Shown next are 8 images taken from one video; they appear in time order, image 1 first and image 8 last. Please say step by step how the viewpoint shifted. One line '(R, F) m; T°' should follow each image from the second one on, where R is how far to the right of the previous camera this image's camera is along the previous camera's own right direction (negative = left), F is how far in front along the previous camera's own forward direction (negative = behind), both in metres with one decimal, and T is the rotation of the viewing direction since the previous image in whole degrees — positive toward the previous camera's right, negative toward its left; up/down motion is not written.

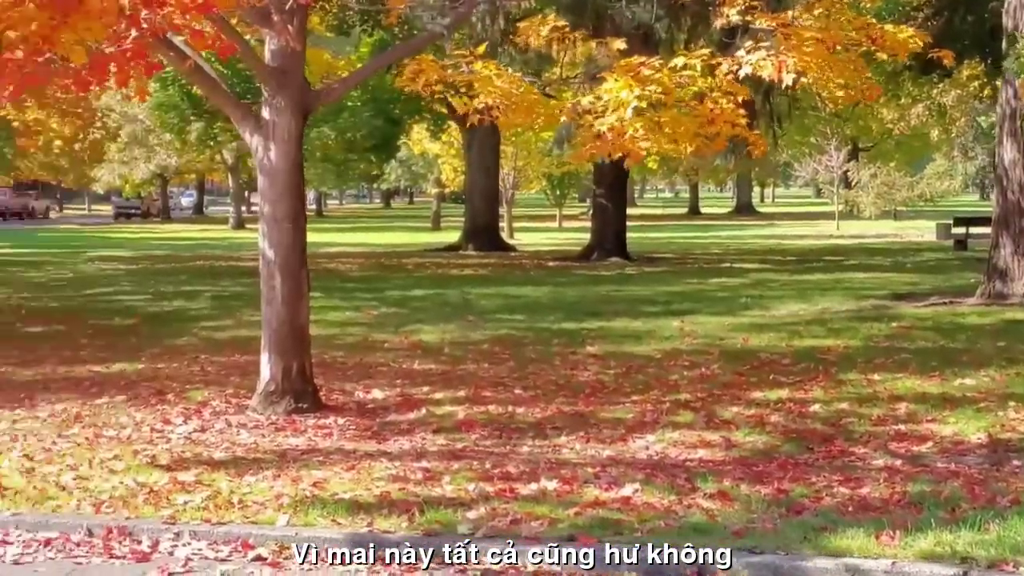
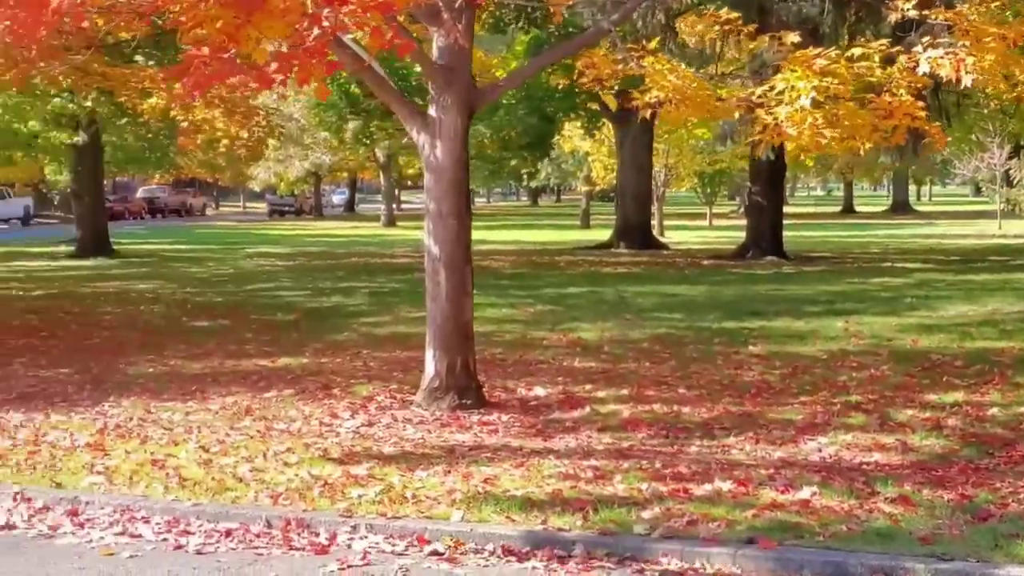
(-0.1, 0.0) m; -6°
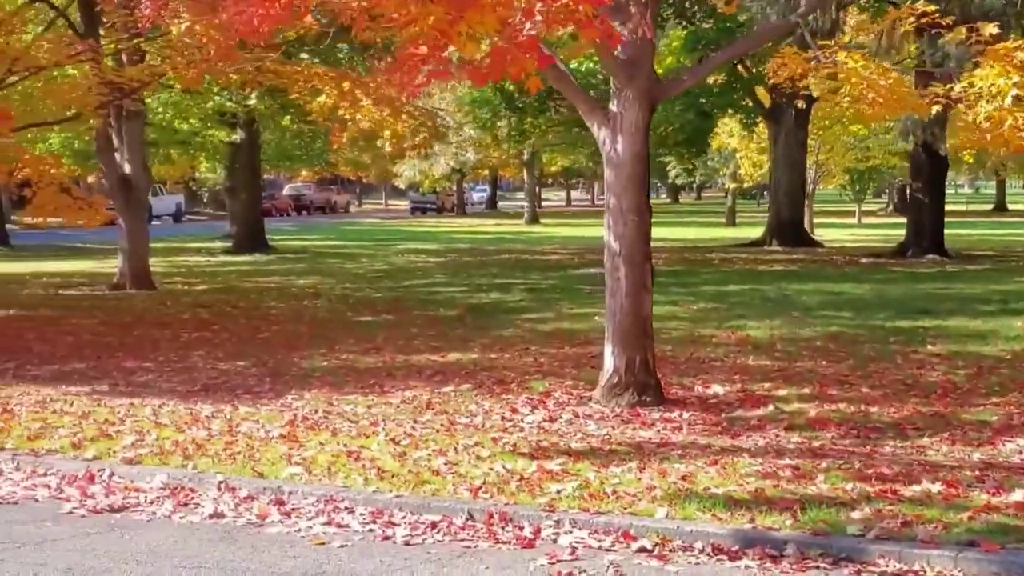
(-0.2, 0.0) m; -5°
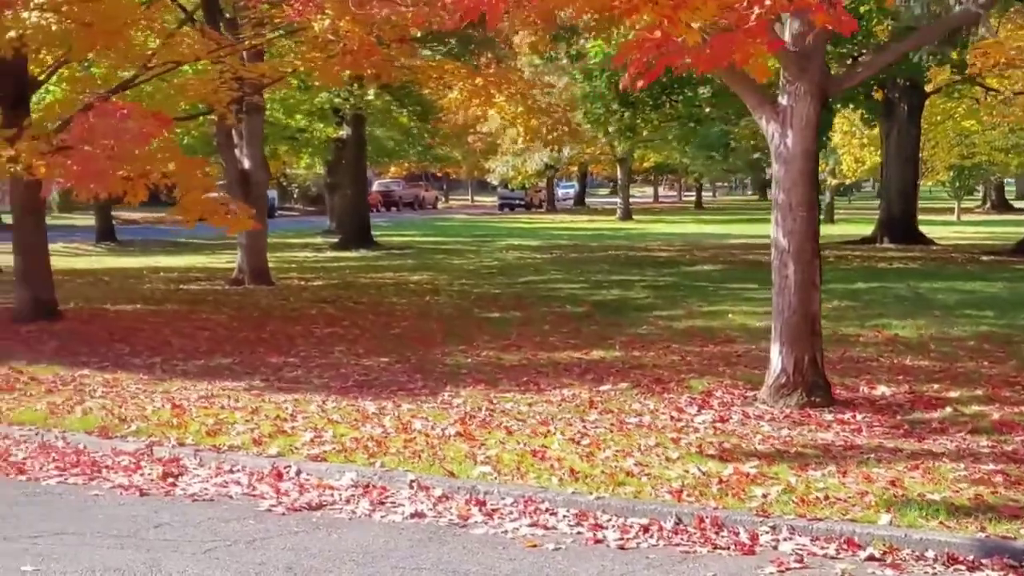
(-0.4, +0.1) m; -3°
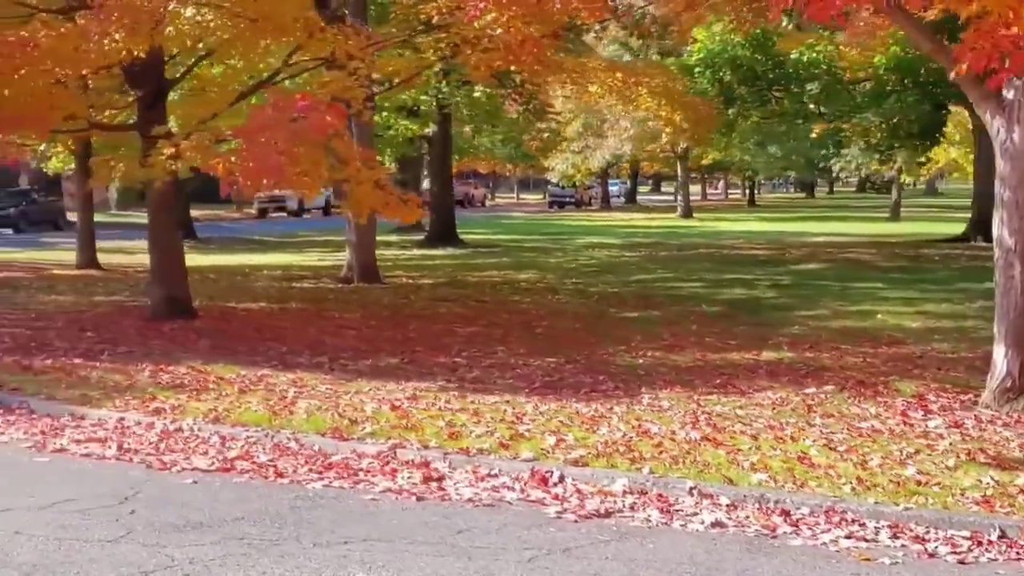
(-0.9, +0.1) m; -2°
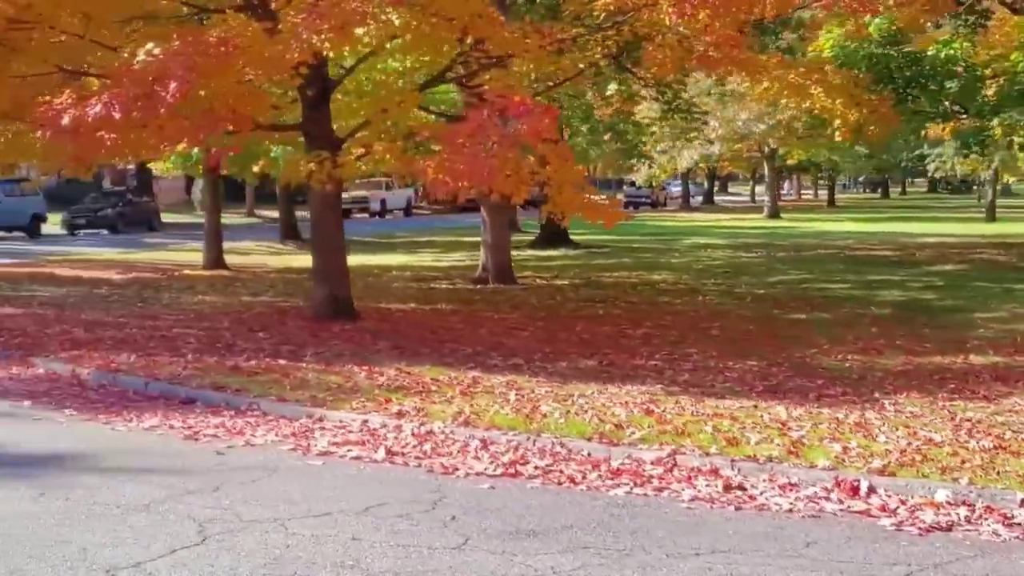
(-0.9, +0.2) m; -3°
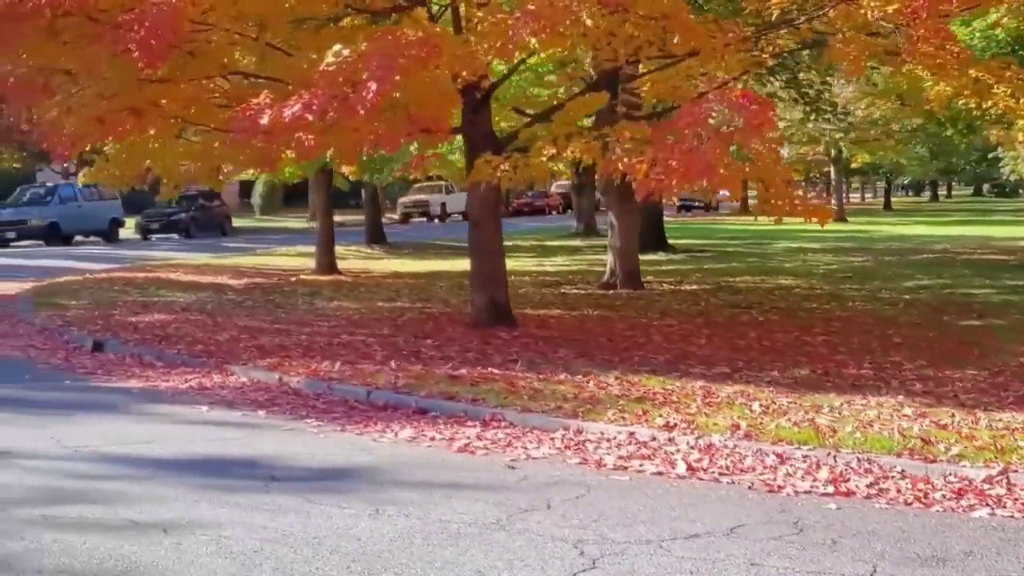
(-1.1, +0.3) m; -2°
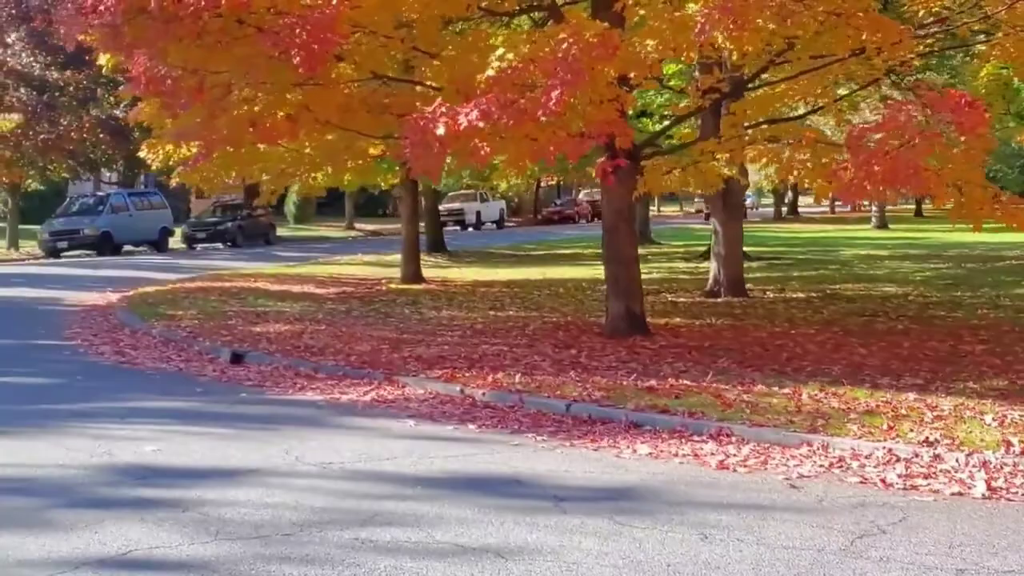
(-1.1, +0.3) m; -1°
